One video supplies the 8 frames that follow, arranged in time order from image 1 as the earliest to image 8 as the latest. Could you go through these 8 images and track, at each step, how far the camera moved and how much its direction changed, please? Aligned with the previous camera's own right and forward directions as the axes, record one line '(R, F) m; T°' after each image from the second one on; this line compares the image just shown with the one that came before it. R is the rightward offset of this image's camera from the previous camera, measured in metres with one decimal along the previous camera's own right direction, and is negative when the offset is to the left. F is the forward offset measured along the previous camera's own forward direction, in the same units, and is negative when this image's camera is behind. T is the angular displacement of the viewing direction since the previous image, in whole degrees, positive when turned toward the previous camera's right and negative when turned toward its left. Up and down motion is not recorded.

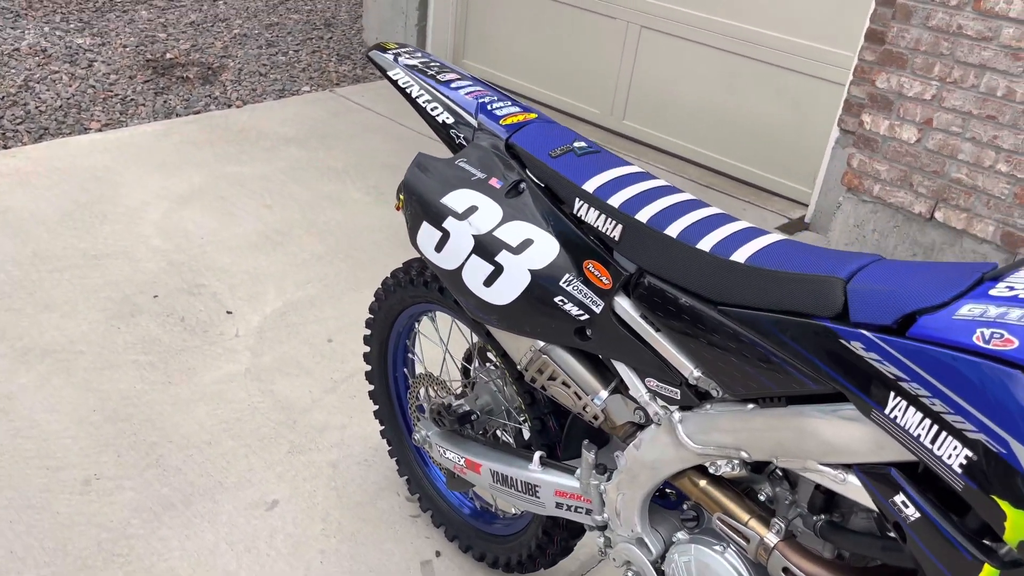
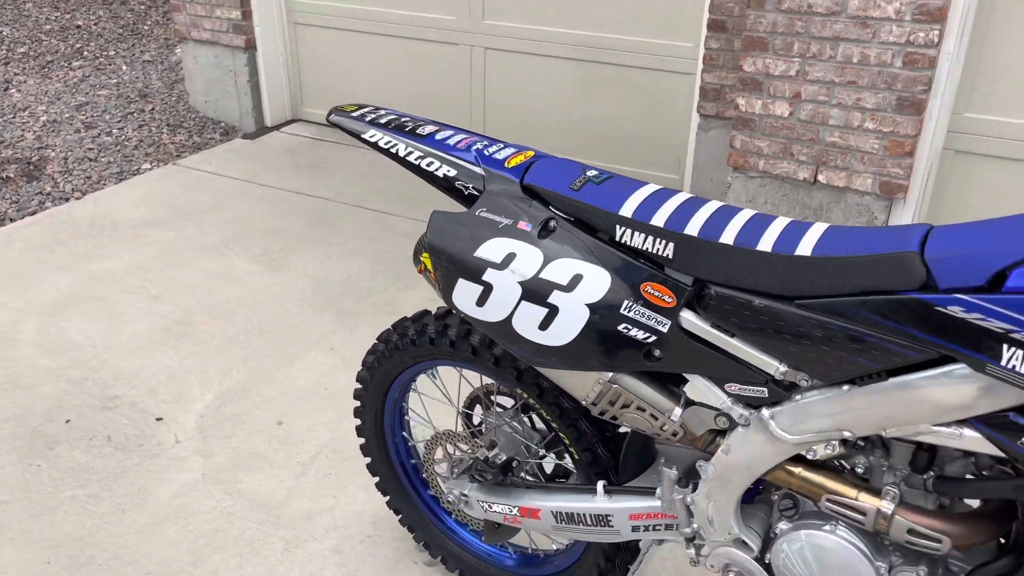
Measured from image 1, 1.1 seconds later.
(-0.3, +0.1) m; +11°
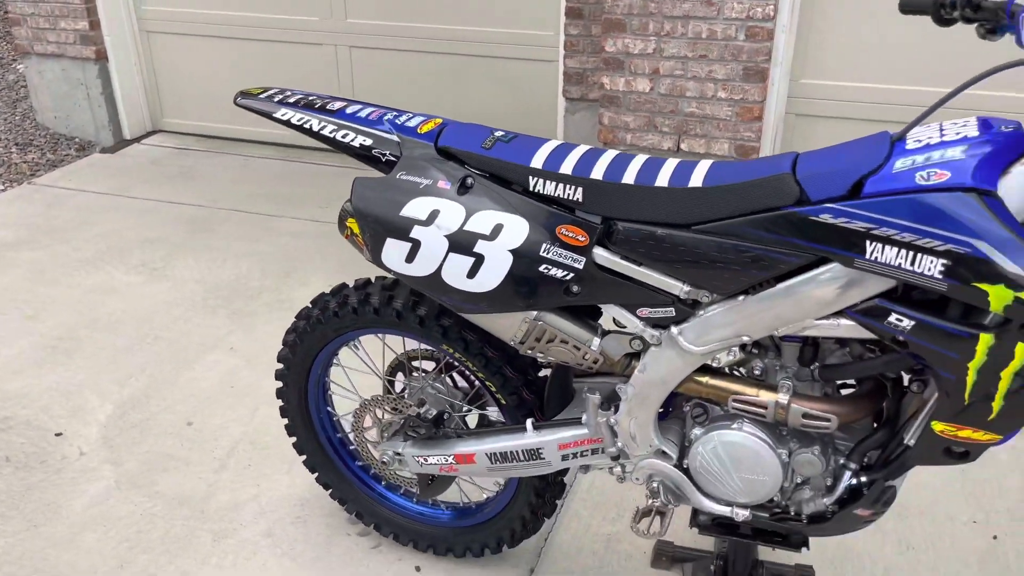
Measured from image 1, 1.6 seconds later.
(-0.1, -0.1) m; +9°
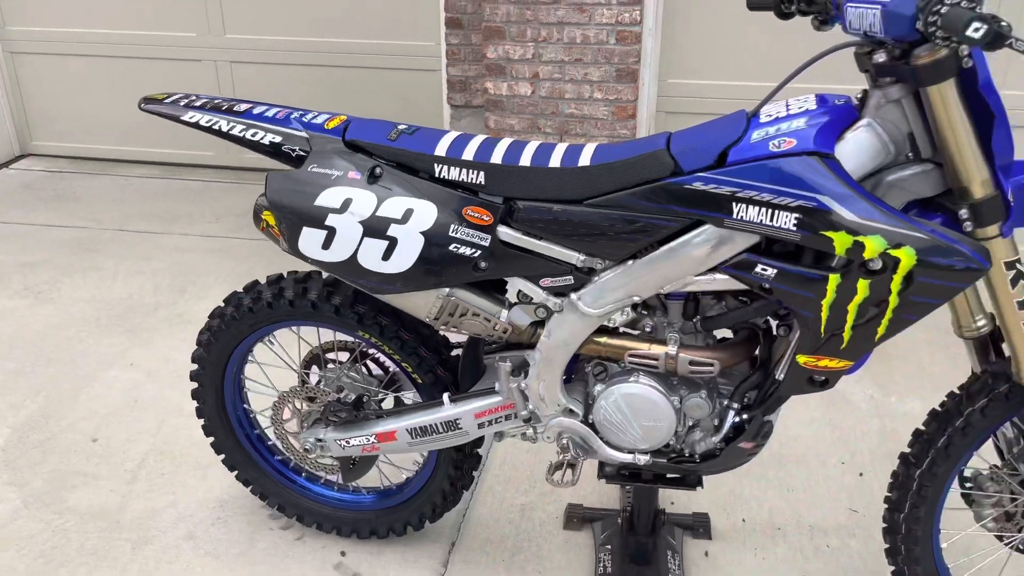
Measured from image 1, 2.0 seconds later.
(0.0, -0.1) m; +8°
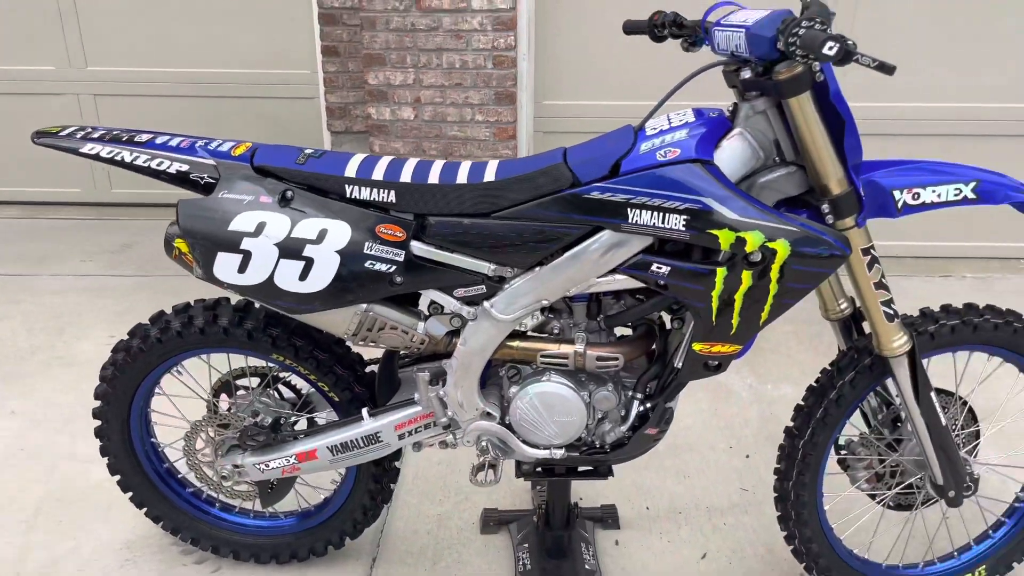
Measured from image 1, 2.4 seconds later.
(-0.1, -0.1) m; +9°
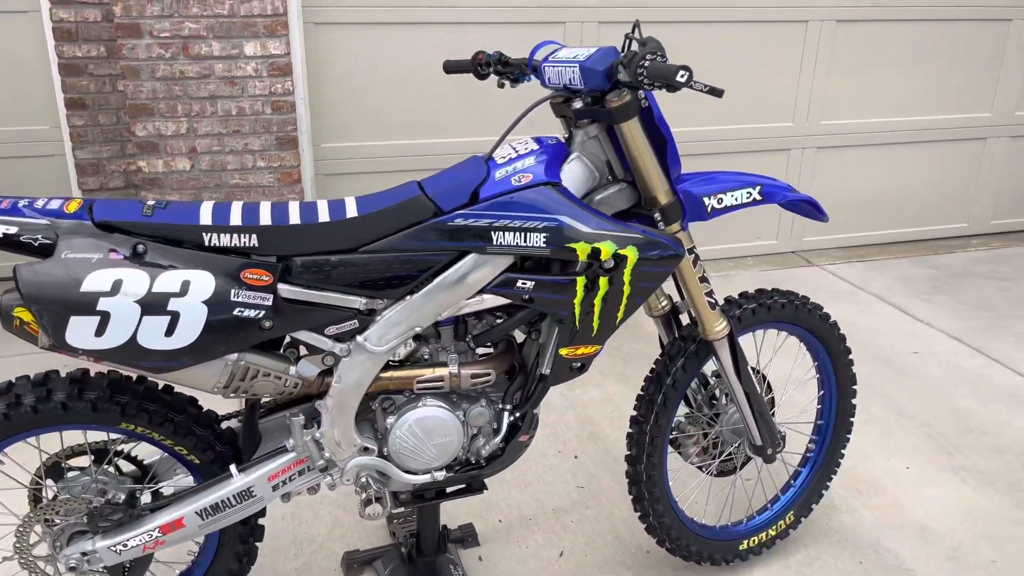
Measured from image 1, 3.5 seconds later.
(-0.3, 0.0) m; +18°
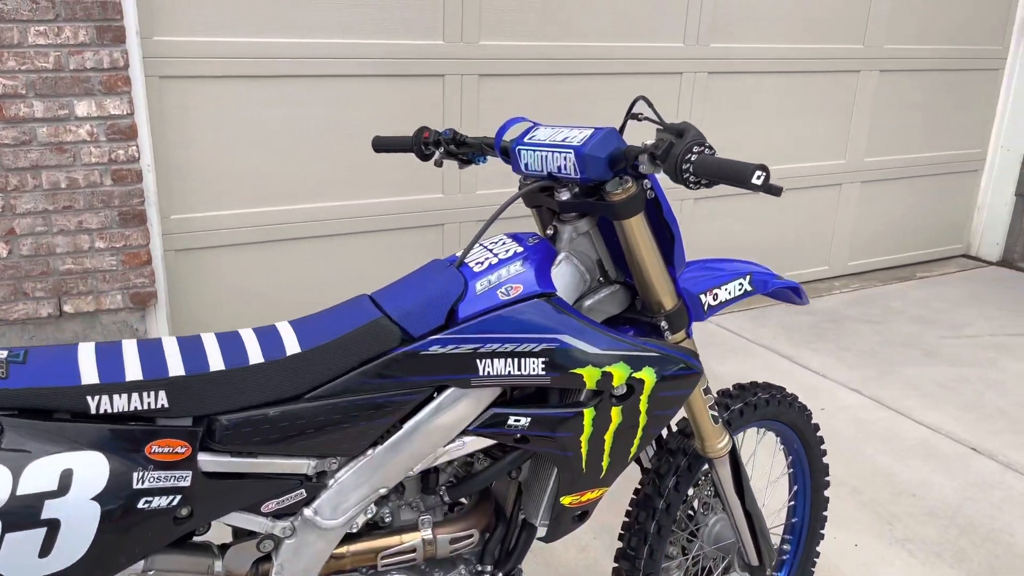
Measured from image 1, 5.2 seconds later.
(-0.3, +0.4) m; +12°
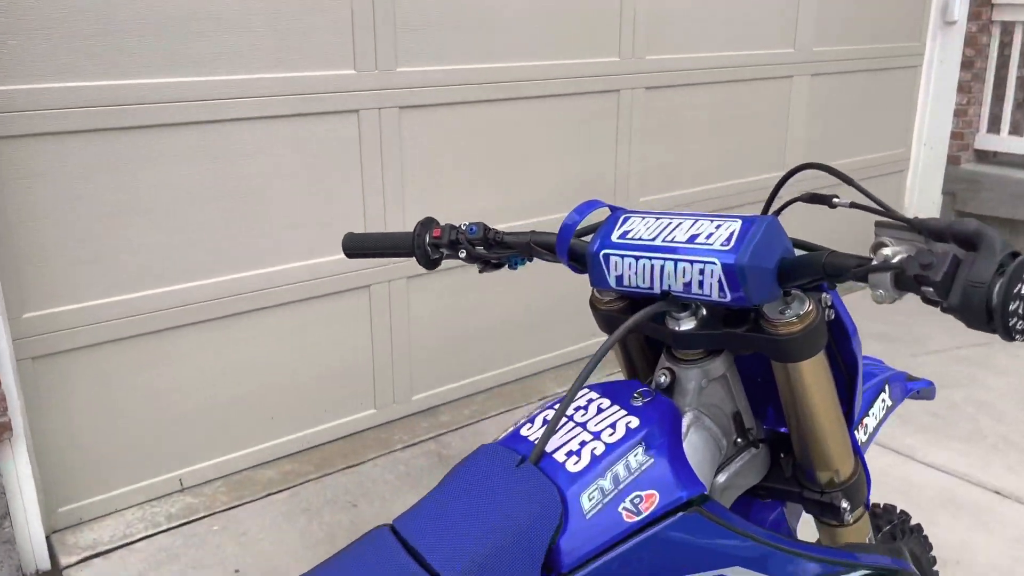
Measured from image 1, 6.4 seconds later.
(-0.2, +0.6) m; +8°
